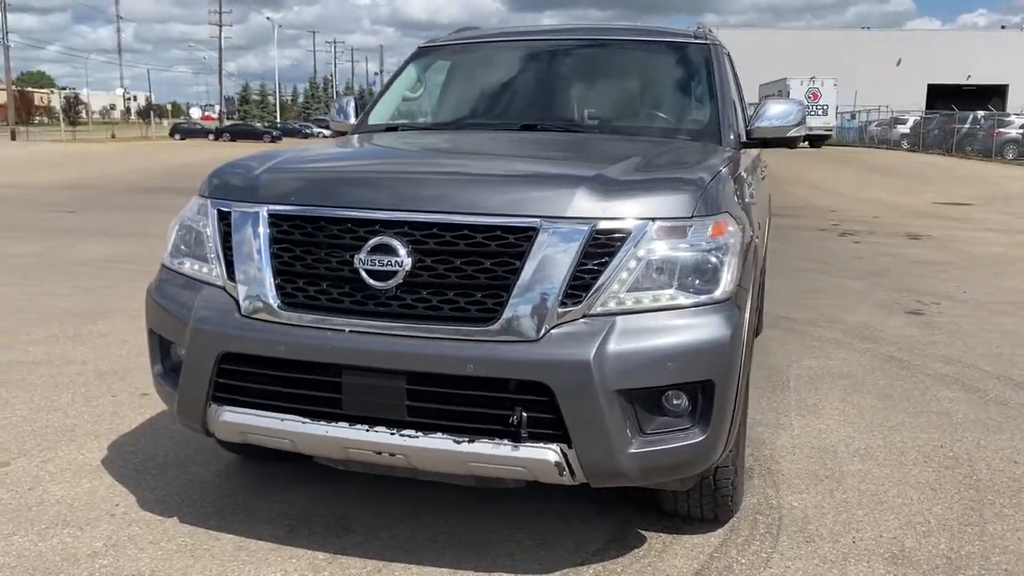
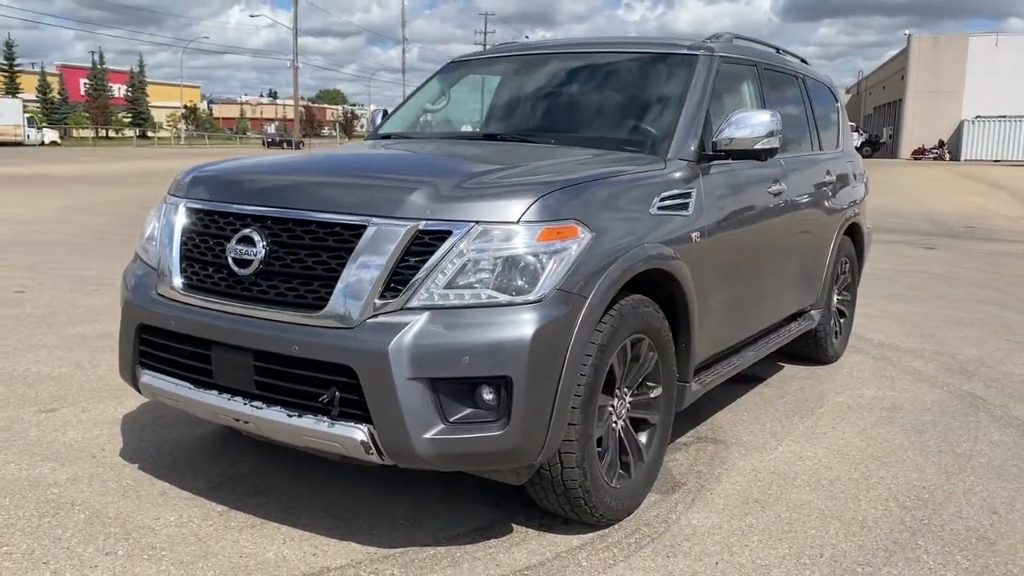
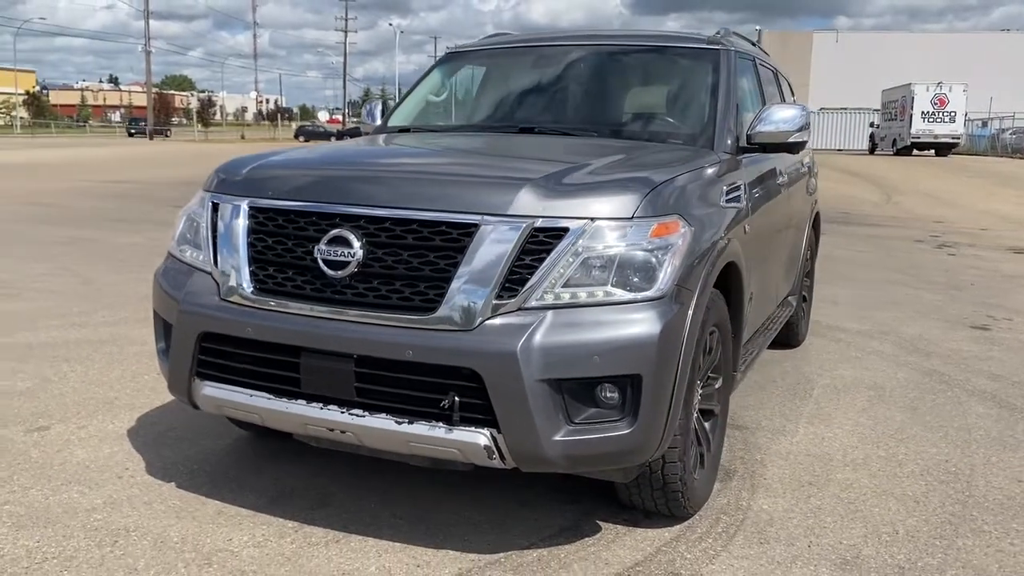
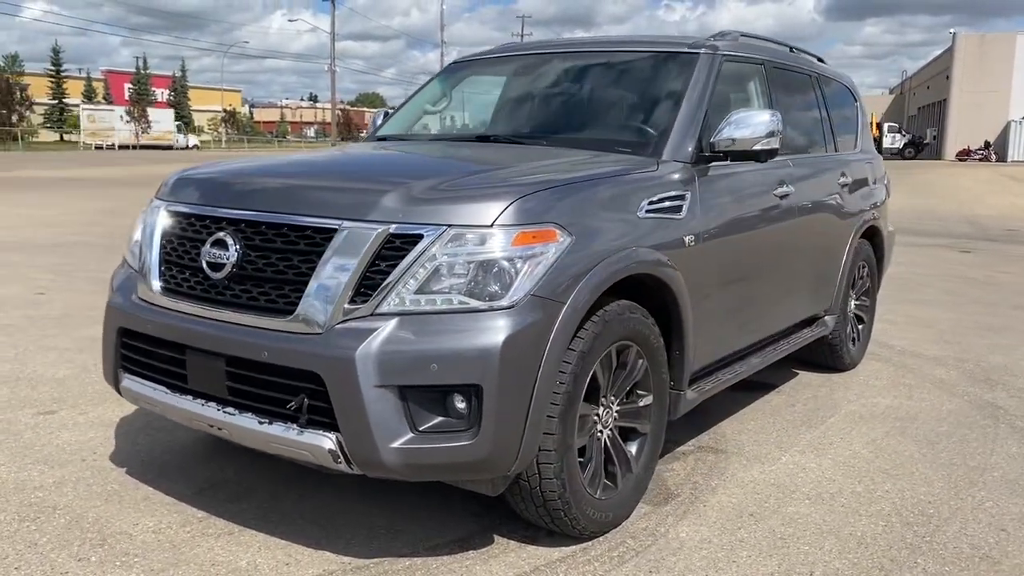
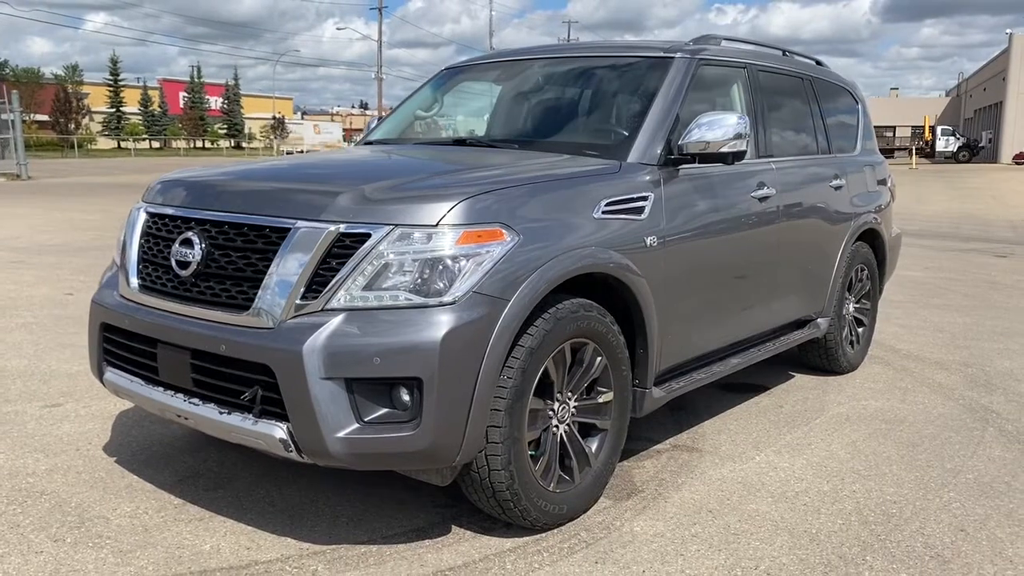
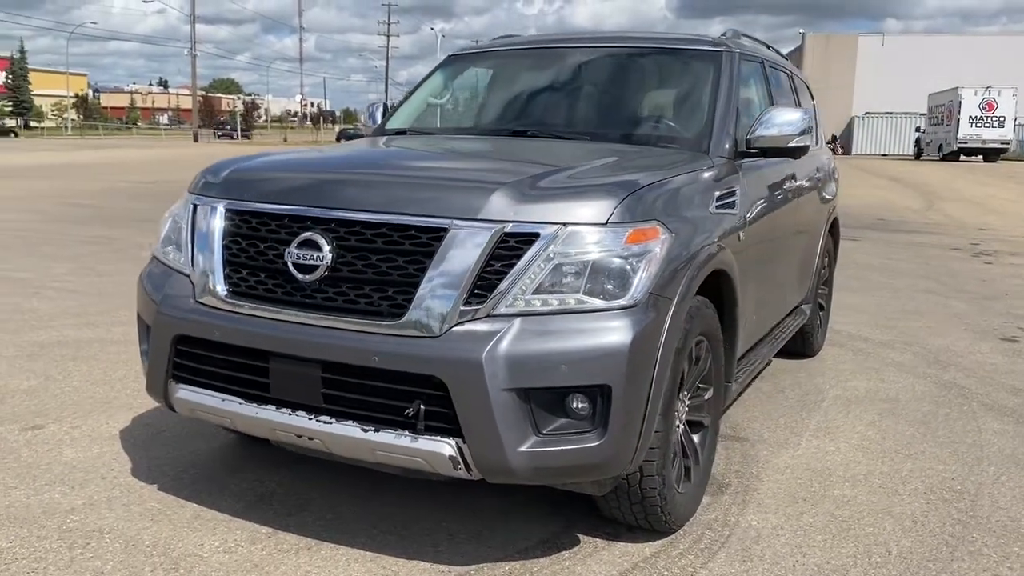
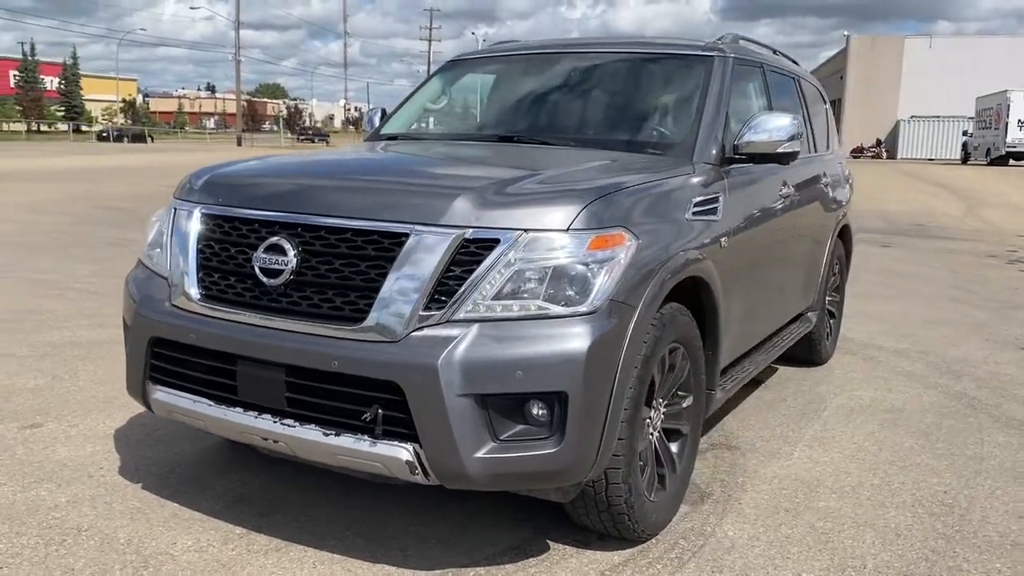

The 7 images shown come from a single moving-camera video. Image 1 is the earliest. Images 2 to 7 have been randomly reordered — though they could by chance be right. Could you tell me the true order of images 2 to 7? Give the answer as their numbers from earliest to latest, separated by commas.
3, 6, 7, 2, 4, 5
